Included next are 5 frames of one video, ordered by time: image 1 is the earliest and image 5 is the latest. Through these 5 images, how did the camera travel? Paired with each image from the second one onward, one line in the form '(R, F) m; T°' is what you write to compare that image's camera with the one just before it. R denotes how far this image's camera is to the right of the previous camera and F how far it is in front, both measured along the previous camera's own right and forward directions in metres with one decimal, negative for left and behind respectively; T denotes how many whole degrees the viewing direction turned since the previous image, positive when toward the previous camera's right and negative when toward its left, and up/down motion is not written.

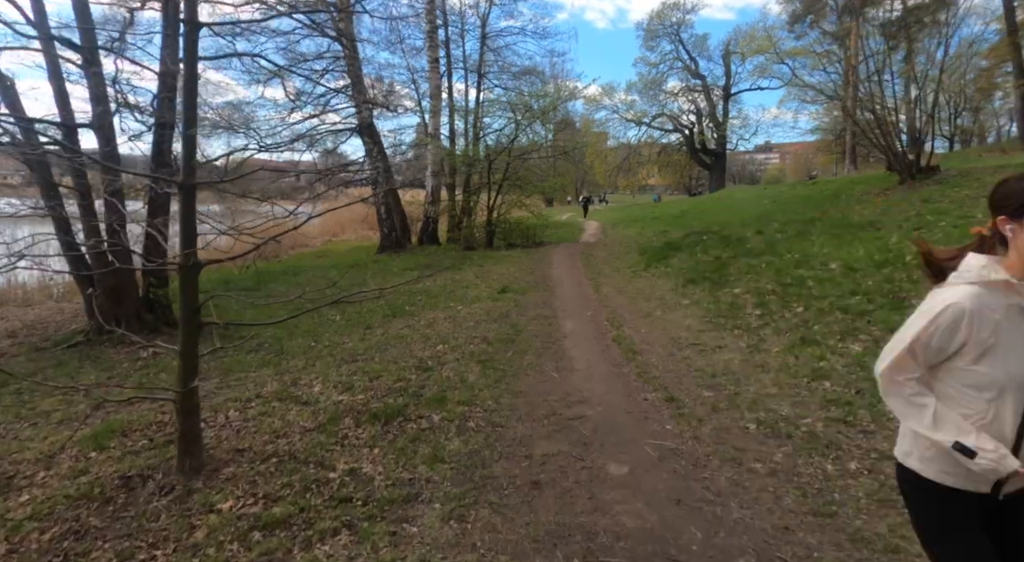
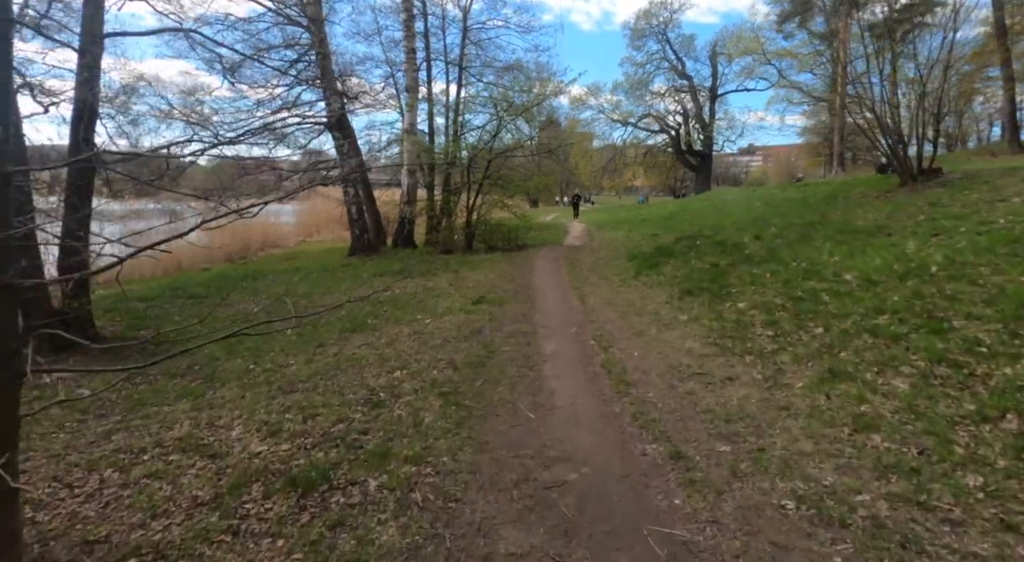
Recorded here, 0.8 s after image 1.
(+0.2, +1.2) m; +2°
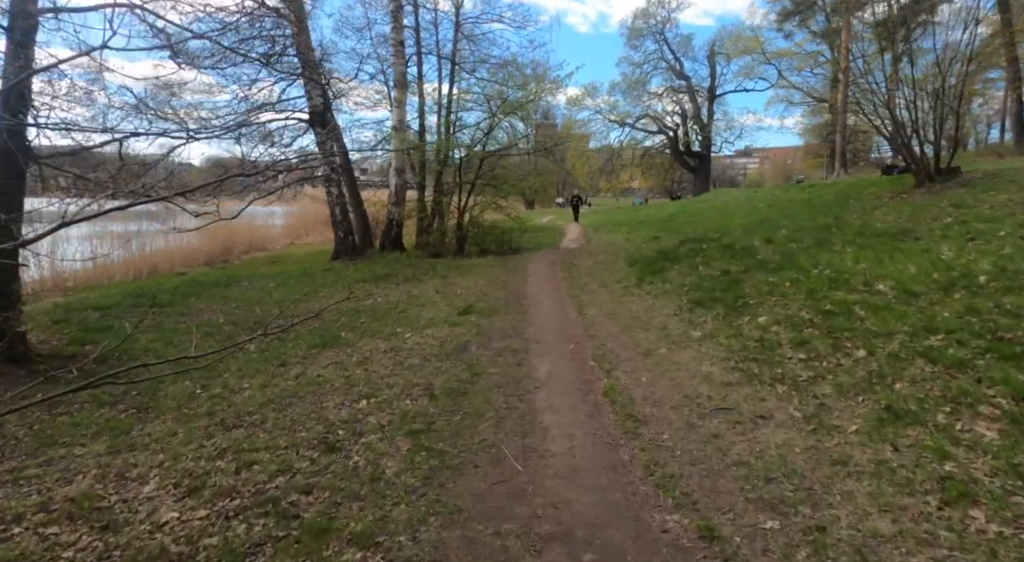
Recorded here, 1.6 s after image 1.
(+0.1, +1.0) m; 0°
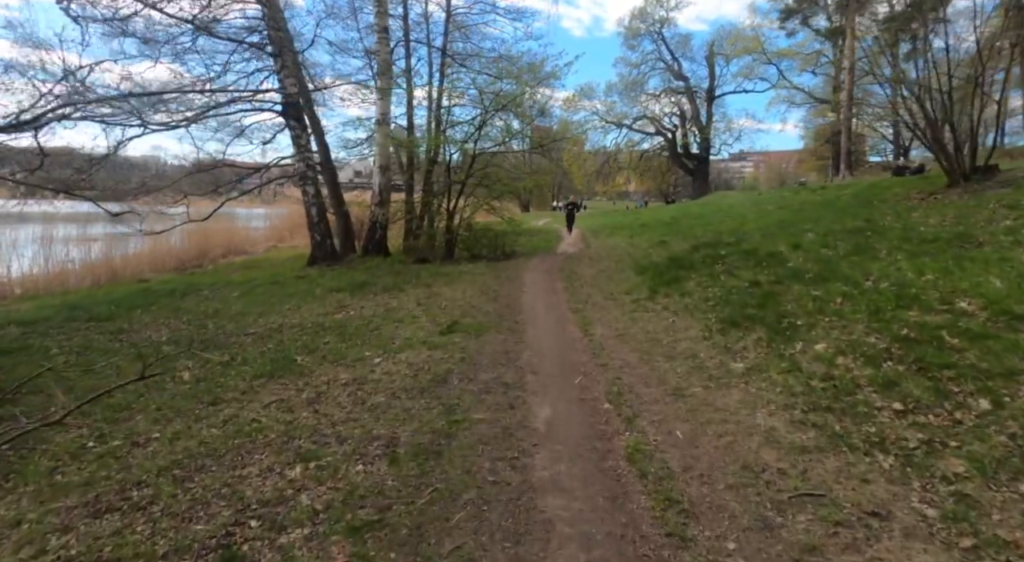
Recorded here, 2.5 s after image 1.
(0.0, +1.5) m; +1°
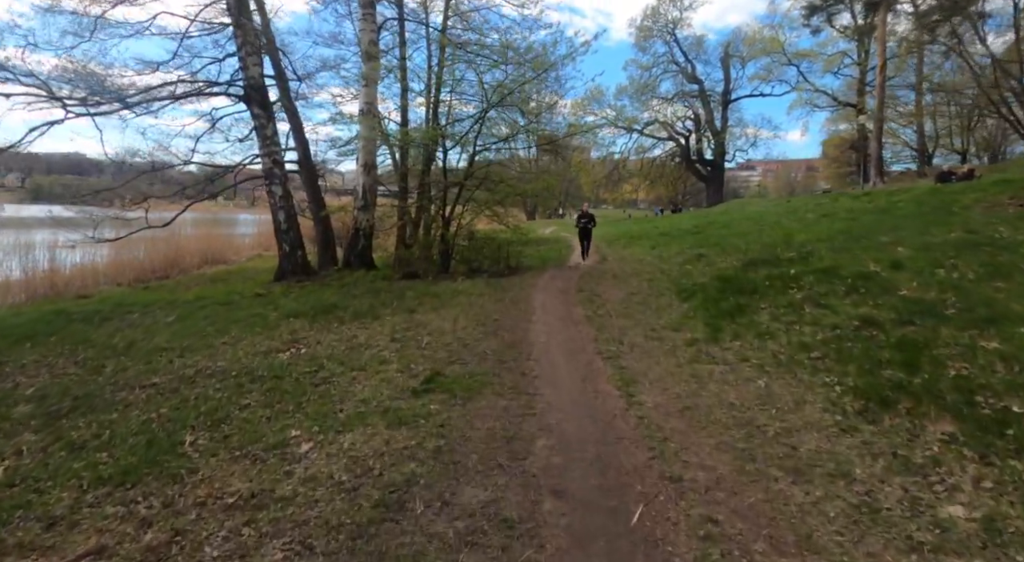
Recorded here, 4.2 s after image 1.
(0.0, +2.6) m; 0°
